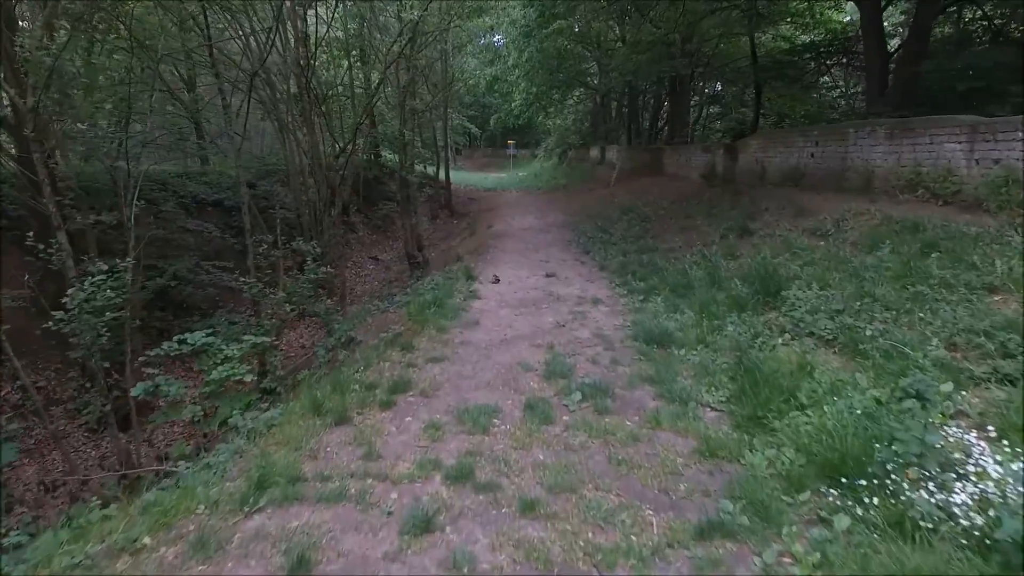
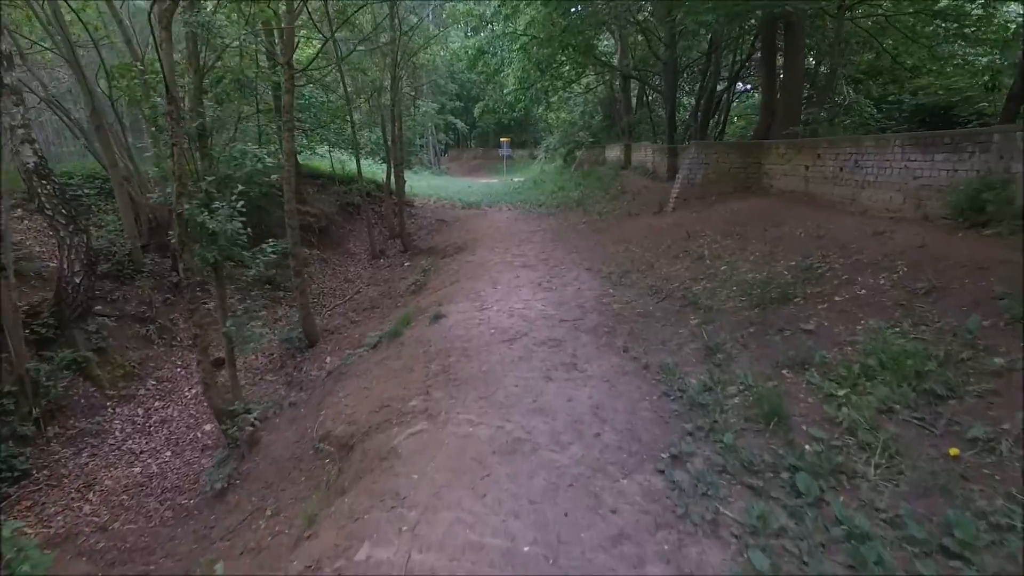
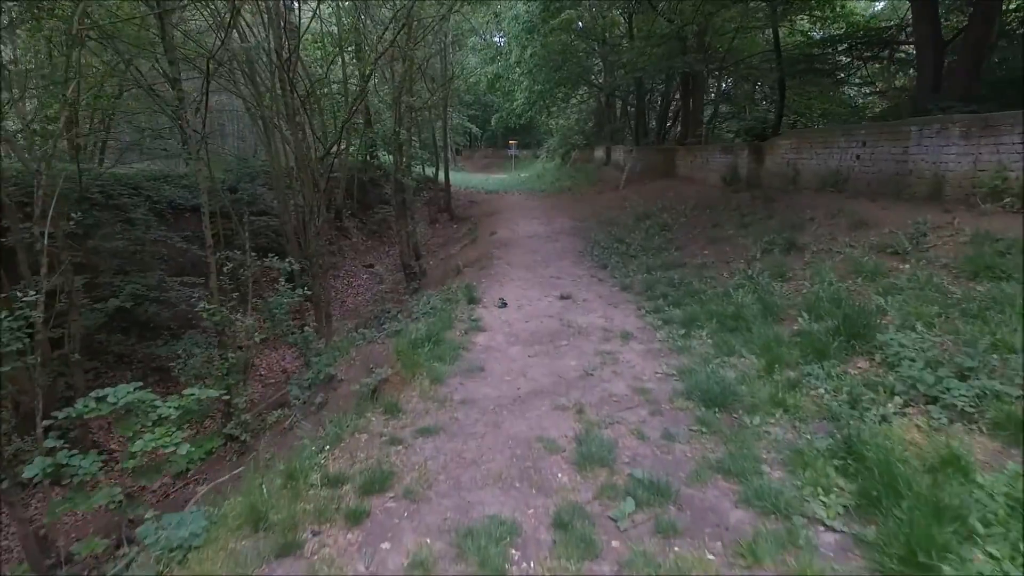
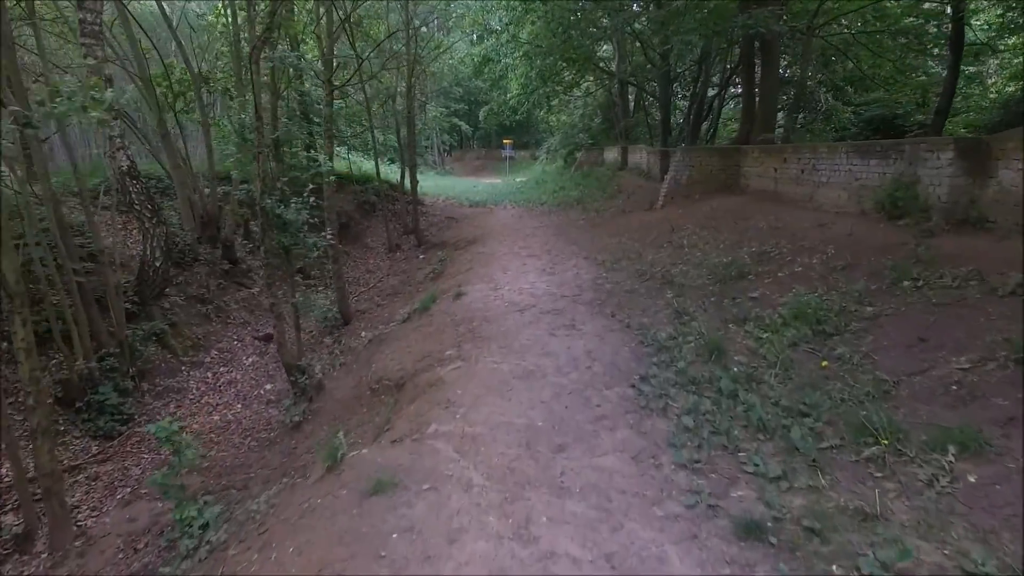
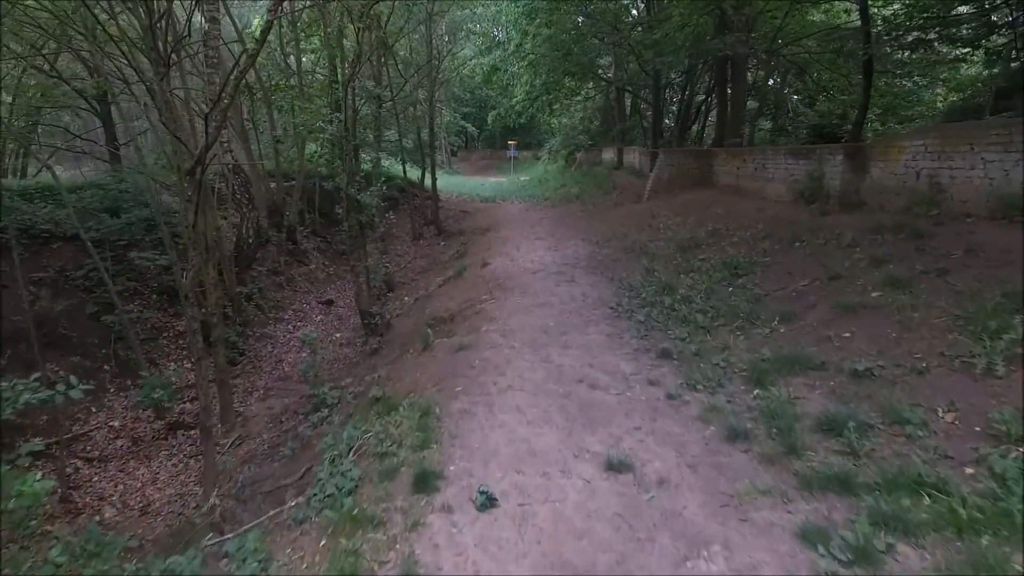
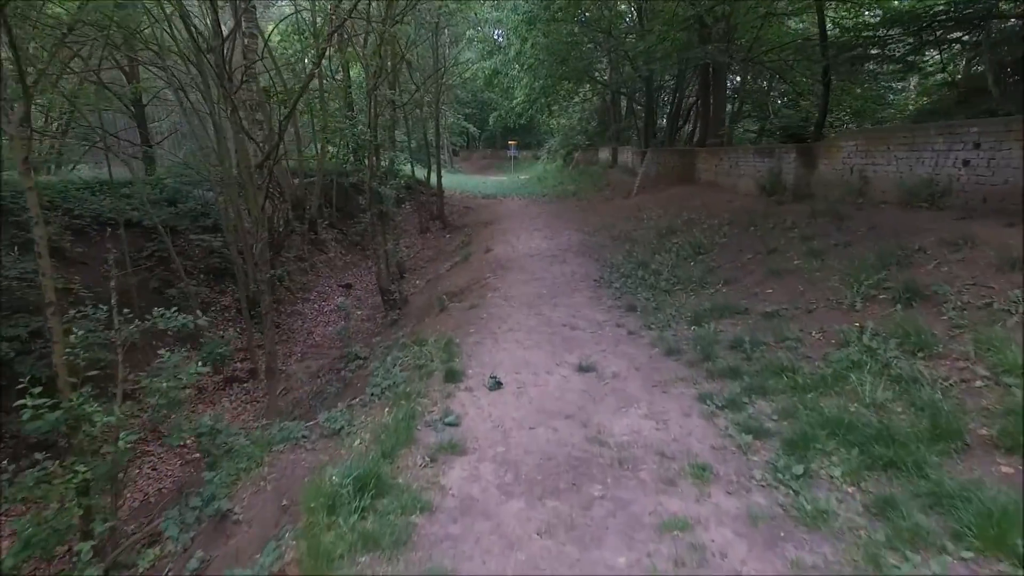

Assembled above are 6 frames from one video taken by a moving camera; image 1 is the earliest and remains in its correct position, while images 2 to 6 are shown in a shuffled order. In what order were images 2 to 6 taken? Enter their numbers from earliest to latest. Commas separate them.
3, 6, 5, 4, 2
